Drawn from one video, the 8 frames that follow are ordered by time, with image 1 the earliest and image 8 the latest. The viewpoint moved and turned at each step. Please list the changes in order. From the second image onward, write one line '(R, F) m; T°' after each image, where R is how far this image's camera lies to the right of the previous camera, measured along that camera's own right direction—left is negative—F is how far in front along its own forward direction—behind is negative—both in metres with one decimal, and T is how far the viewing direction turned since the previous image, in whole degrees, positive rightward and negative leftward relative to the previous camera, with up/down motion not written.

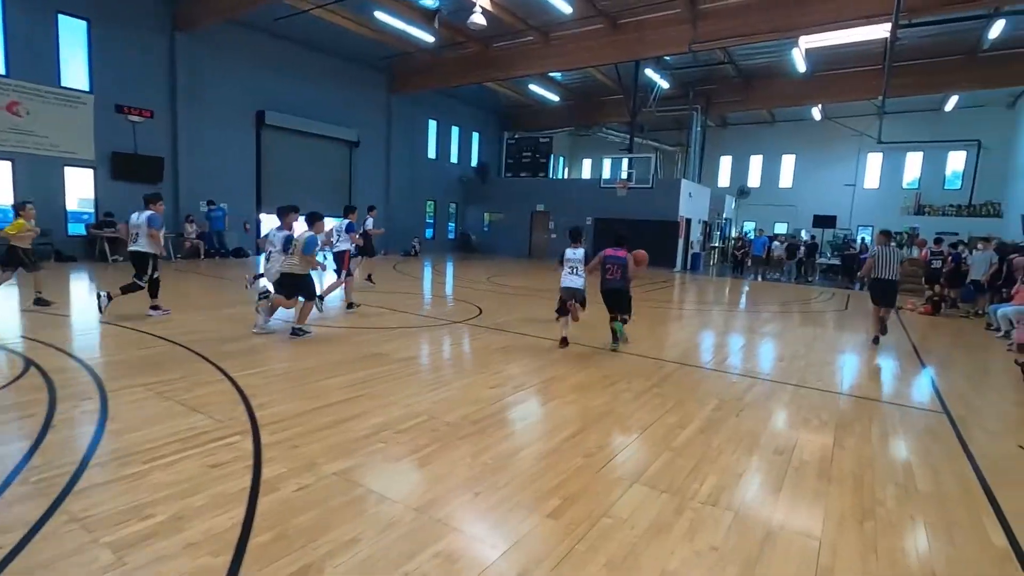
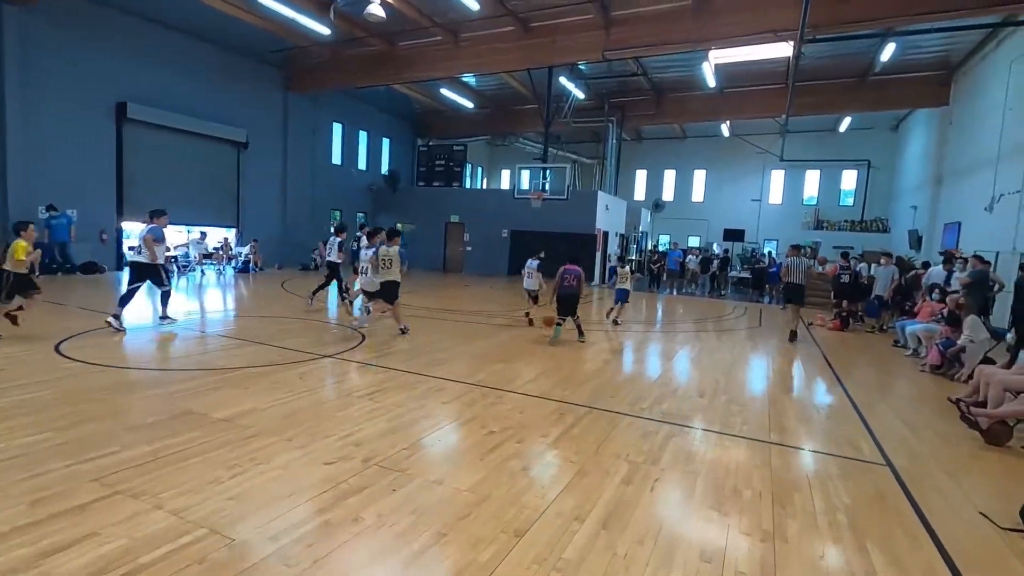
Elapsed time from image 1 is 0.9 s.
(+0.4, +0.9) m; +8°
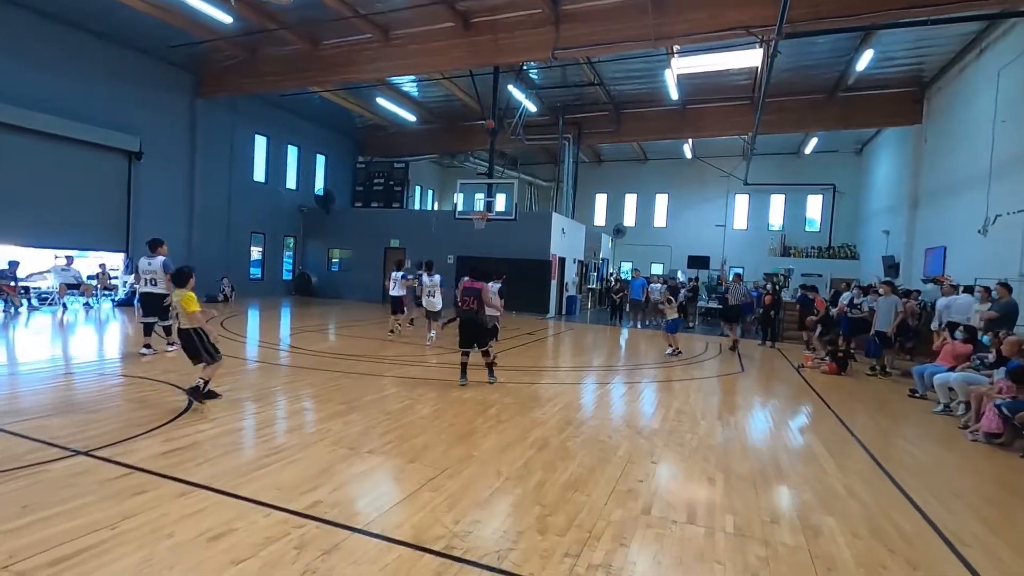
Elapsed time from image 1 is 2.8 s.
(+0.5, +1.7) m; +4°
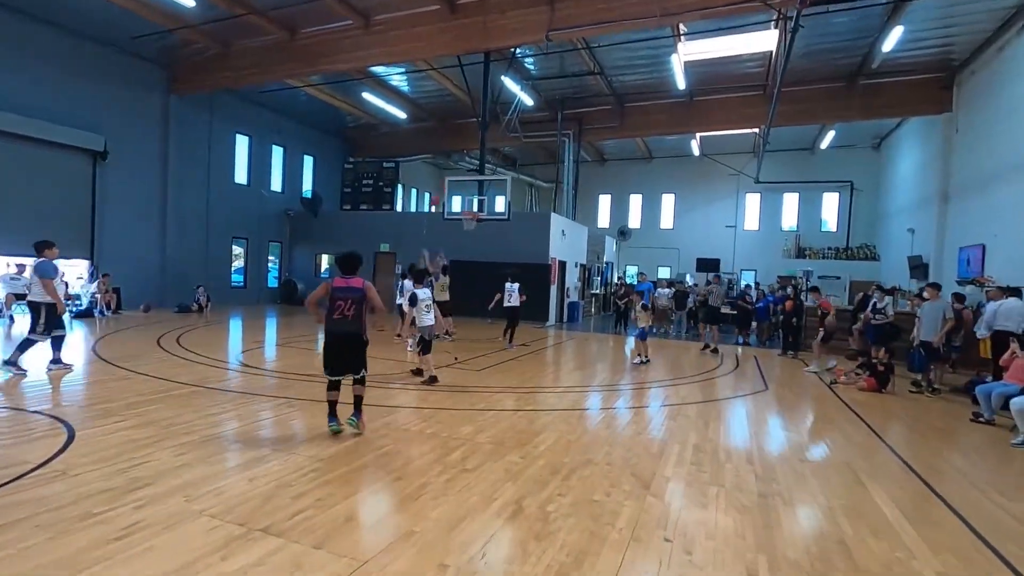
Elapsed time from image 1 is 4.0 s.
(+0.2, +0.9) m; -1°
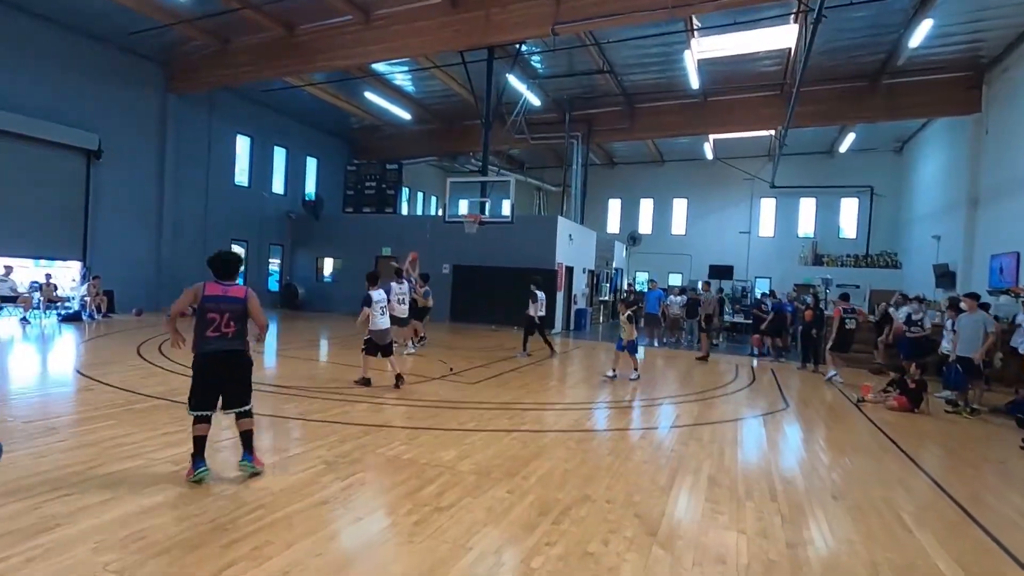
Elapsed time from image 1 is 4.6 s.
(+0.1, +0.4) m; -1°
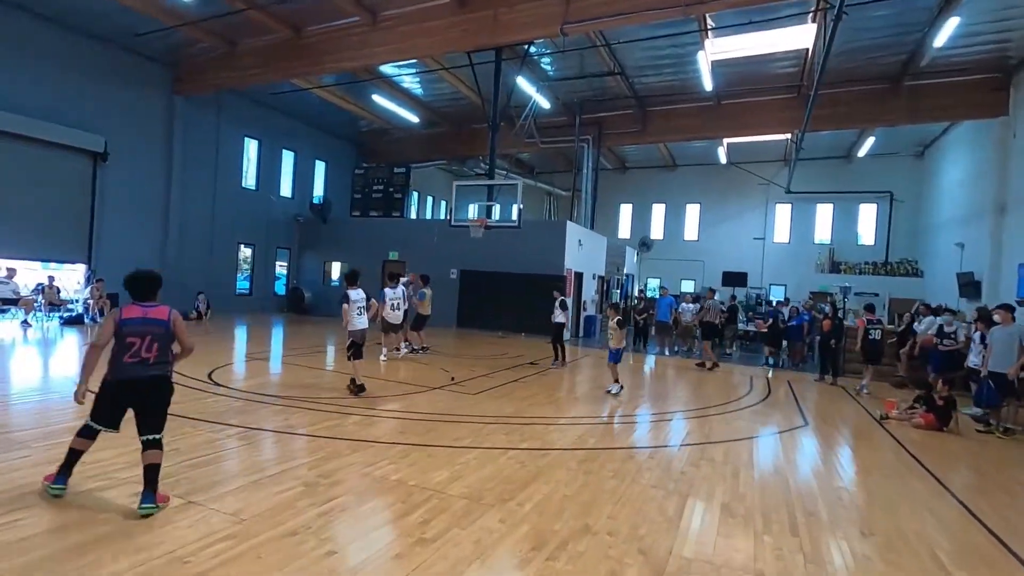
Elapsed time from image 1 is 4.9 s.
(+0.1, +0.2) m; -1°
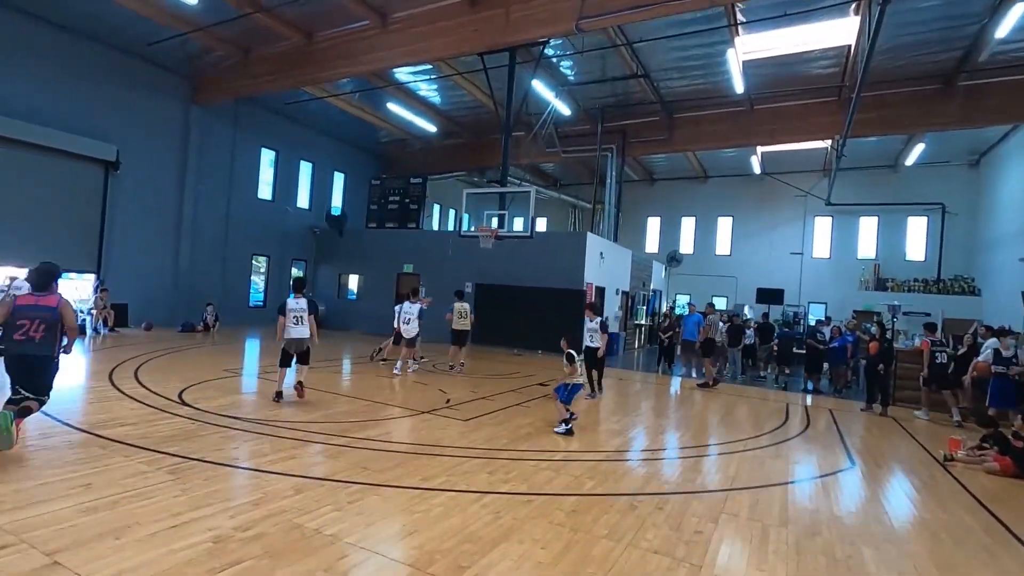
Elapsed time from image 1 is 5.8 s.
(+0.3, +0.6) m; -3°
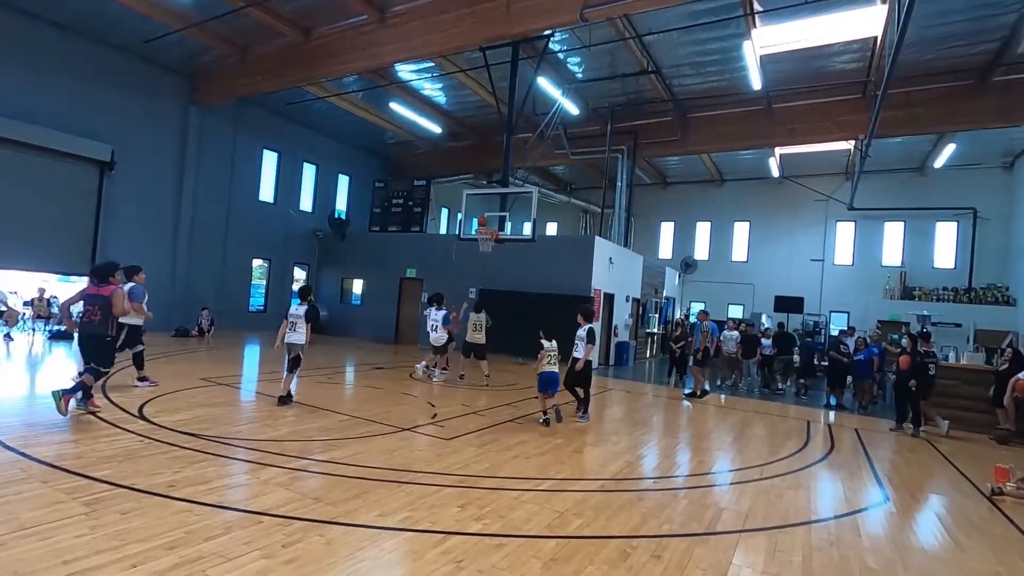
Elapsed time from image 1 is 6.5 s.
(+0.2, +0.5) m; -2°
